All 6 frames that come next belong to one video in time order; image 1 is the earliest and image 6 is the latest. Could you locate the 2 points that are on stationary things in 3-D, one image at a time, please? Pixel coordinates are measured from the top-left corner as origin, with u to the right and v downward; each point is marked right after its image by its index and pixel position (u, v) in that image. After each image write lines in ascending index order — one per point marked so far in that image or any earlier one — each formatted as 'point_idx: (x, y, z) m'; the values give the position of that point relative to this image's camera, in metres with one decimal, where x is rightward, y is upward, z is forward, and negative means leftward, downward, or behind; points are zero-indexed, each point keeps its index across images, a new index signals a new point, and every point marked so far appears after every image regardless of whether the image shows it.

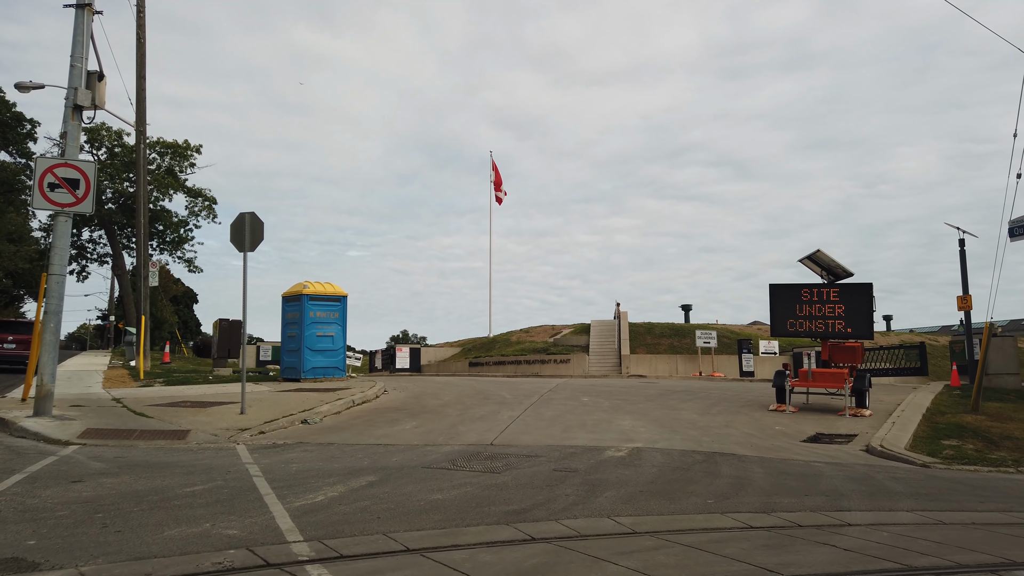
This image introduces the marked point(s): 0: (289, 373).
0: (-5.5, -2.2, +18.8) m
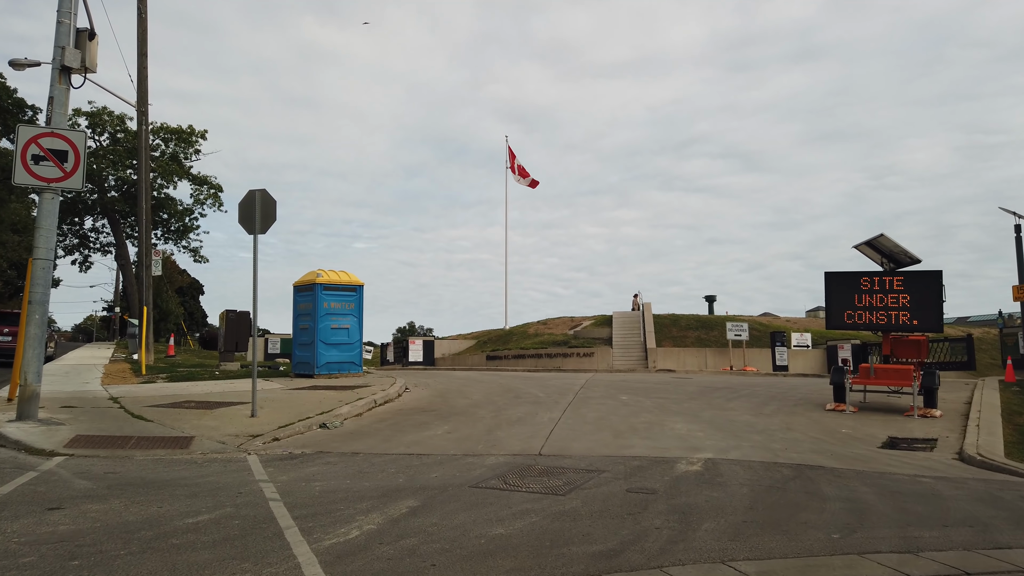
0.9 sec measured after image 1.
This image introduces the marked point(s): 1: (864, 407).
0: (-4.8, -1.9, +17.4) m
1: (+7.1, -2.4, +15.3) m
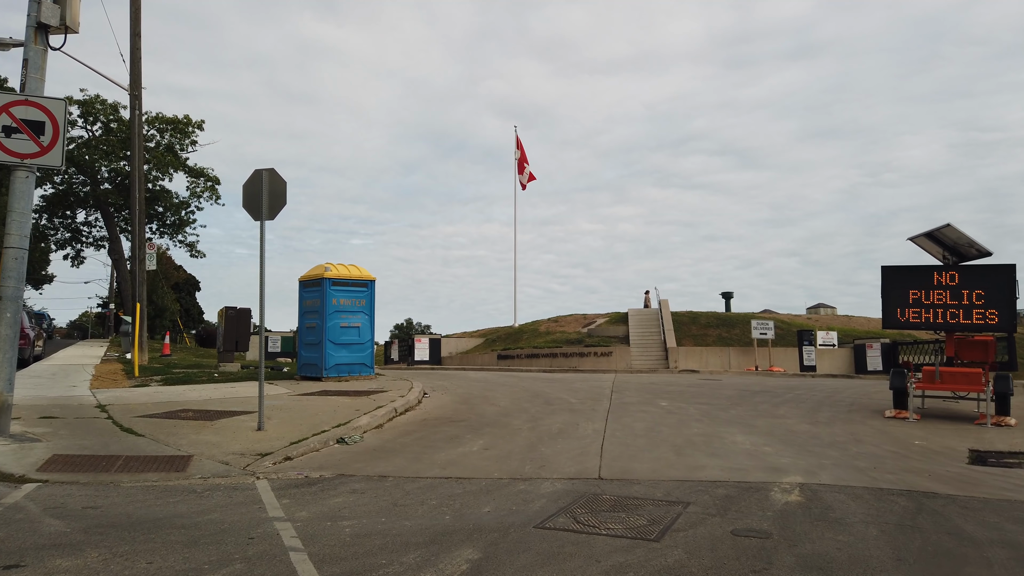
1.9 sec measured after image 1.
0: (-4.3, -1.8, +16.0) m
1: (+7.6, -2.3, +13.9) m
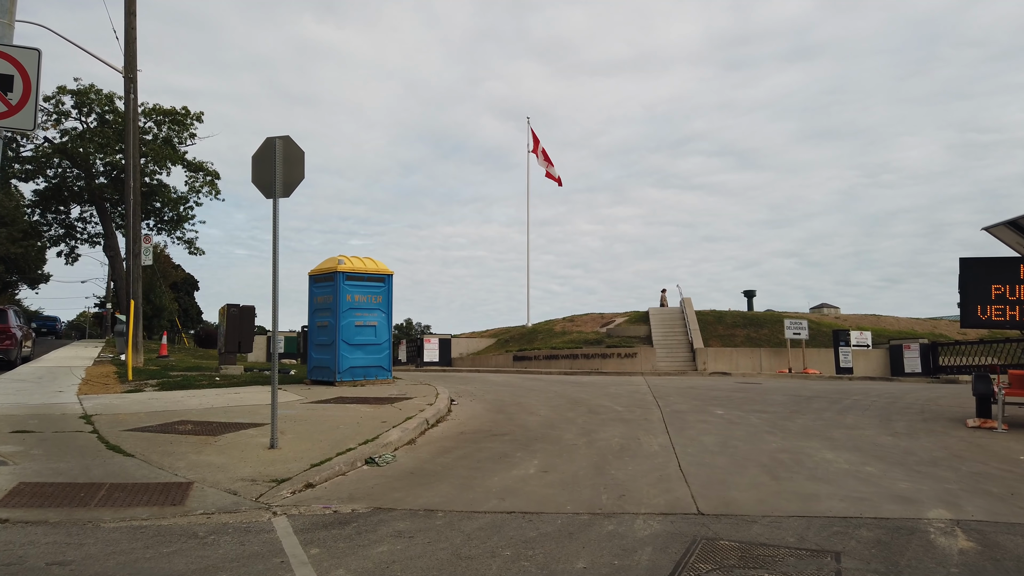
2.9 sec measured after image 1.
0: (-3.7, -1.7, +14.5) m
1: (+8.3, -2.2, +12.4) m
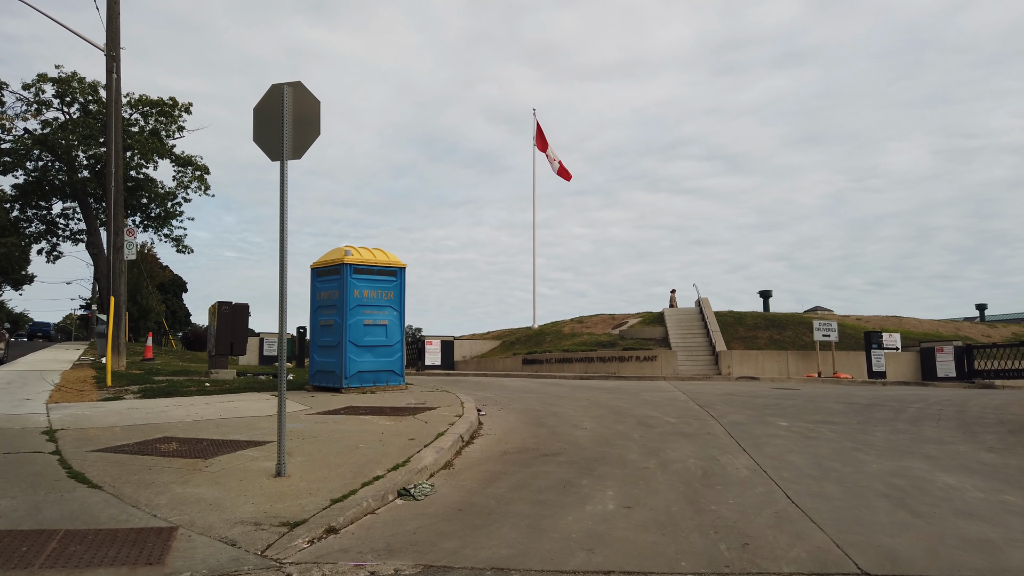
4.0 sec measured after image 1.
0: (-3.2, -1.6, +12.9) m
1: (+8.8, -2.1, +10.9) m
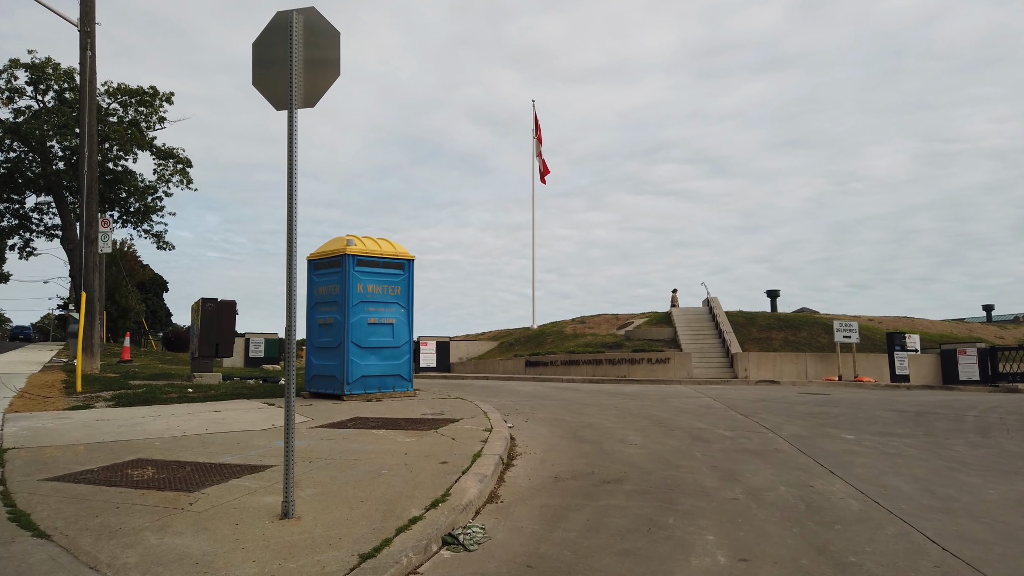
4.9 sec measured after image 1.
0: (-2.8, -1.5, +11.4) m
1: (+9.1, -2.1, +9.7) m
